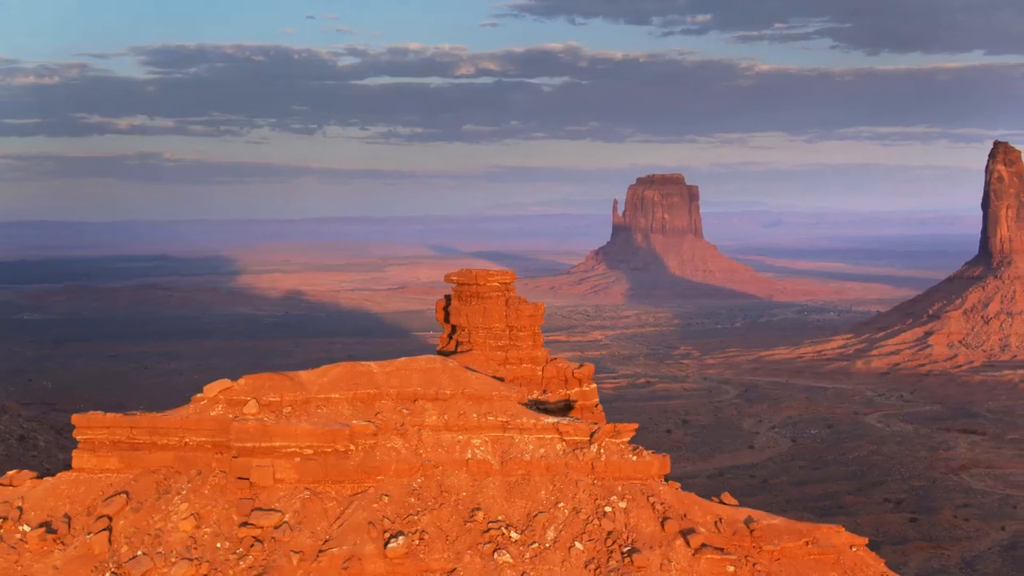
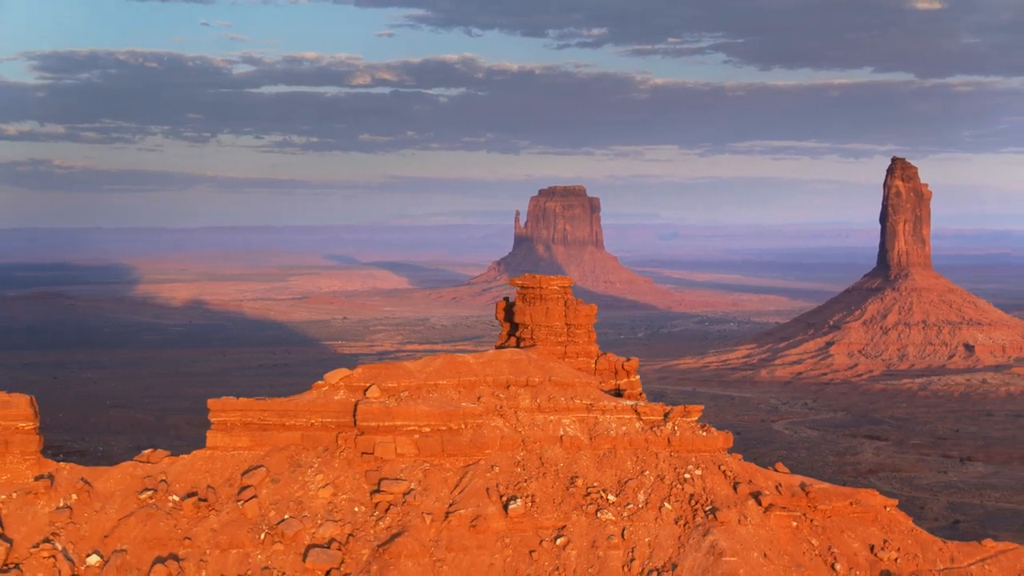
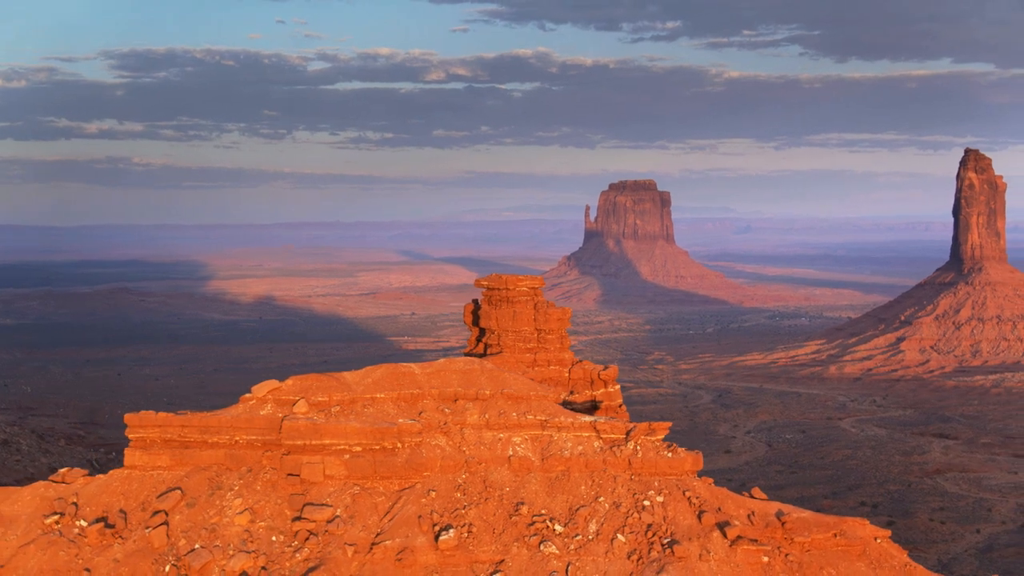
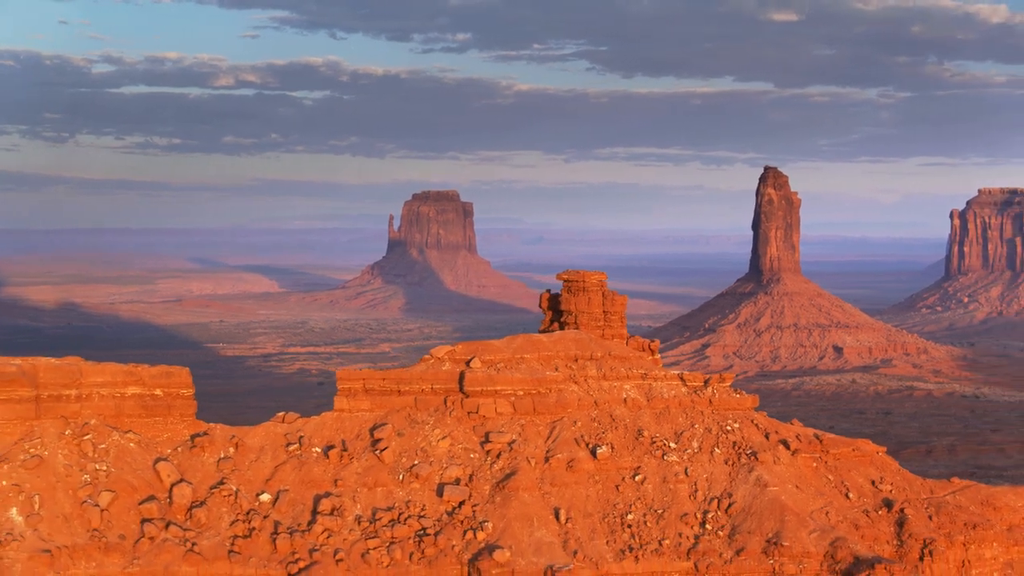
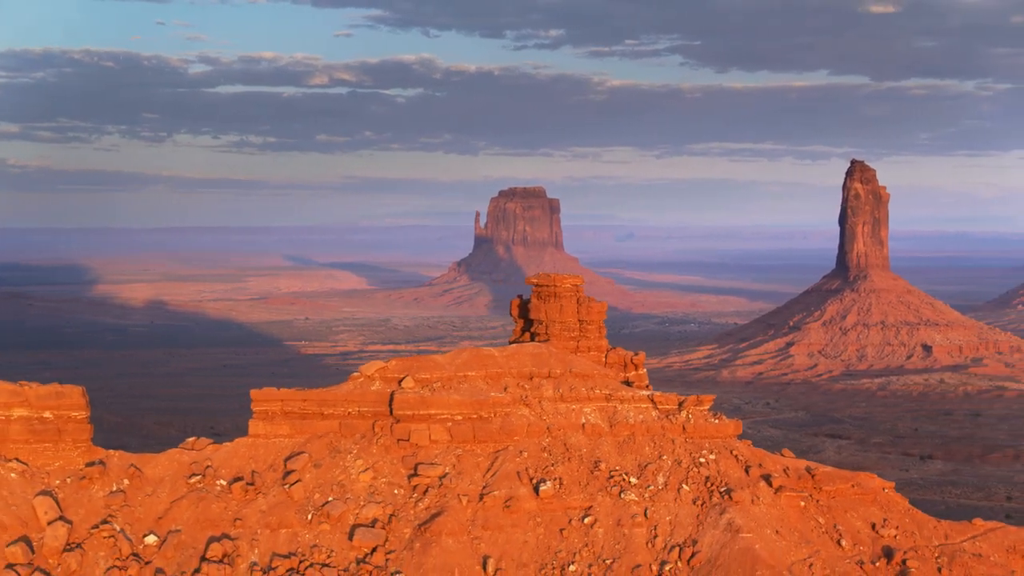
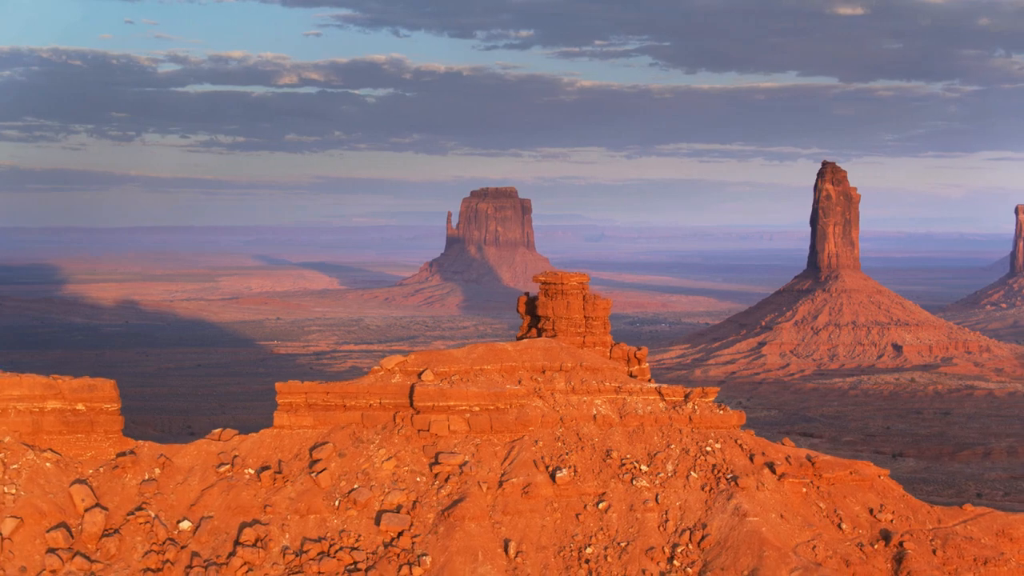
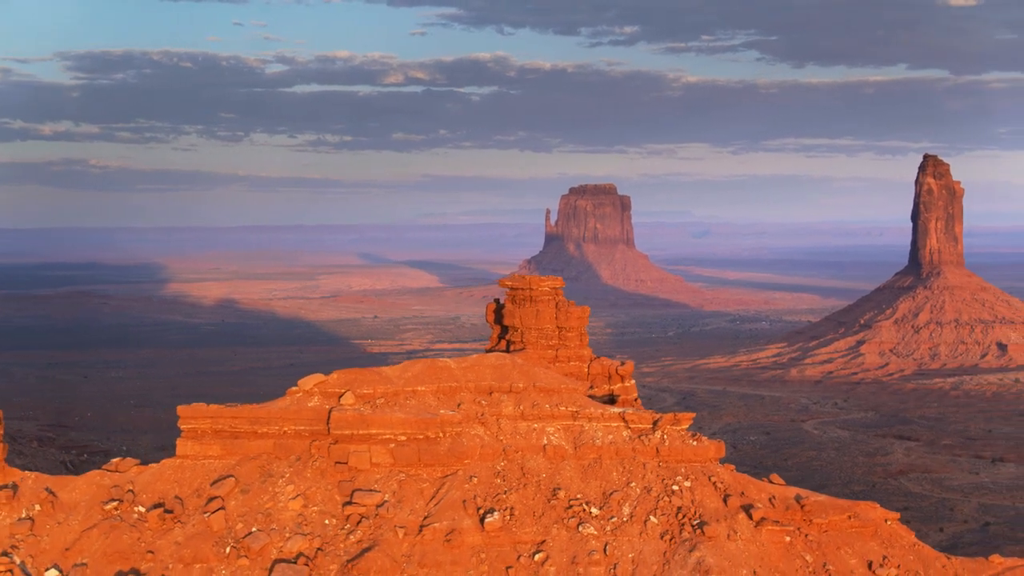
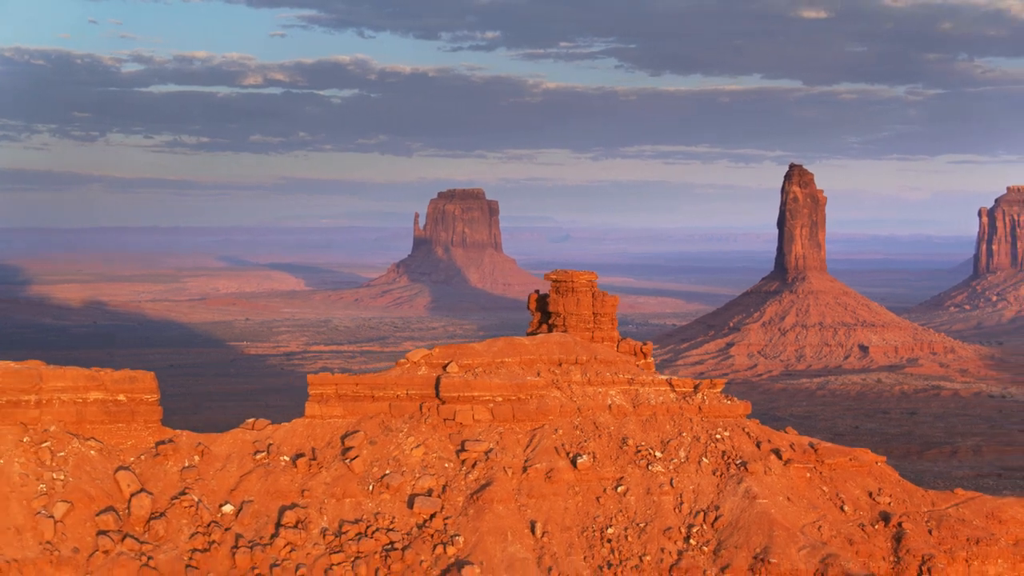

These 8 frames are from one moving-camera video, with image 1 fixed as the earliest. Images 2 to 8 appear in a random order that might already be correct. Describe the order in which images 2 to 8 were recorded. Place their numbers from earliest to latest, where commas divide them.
3, 7, 2, 5, 6, 8, 4
